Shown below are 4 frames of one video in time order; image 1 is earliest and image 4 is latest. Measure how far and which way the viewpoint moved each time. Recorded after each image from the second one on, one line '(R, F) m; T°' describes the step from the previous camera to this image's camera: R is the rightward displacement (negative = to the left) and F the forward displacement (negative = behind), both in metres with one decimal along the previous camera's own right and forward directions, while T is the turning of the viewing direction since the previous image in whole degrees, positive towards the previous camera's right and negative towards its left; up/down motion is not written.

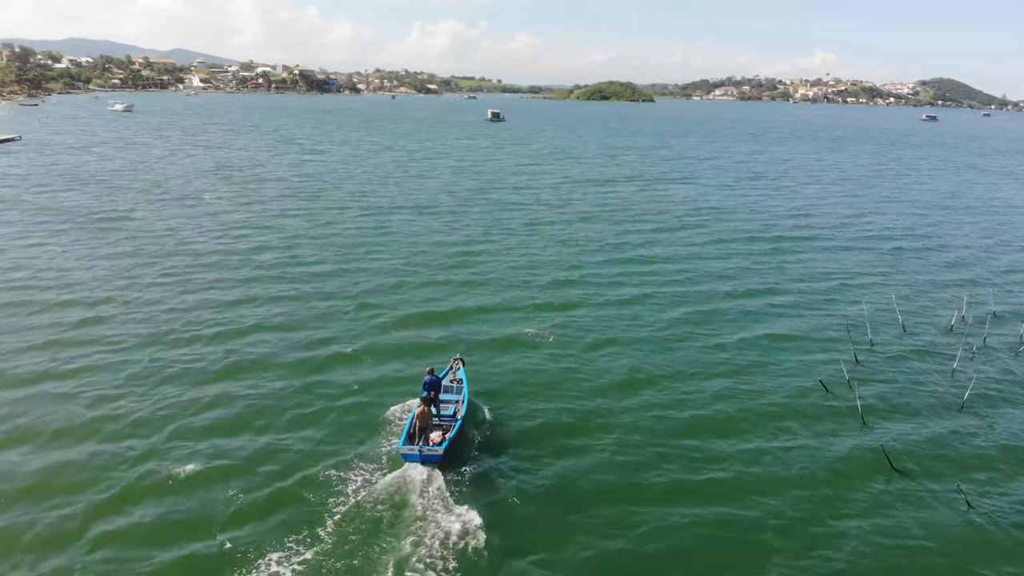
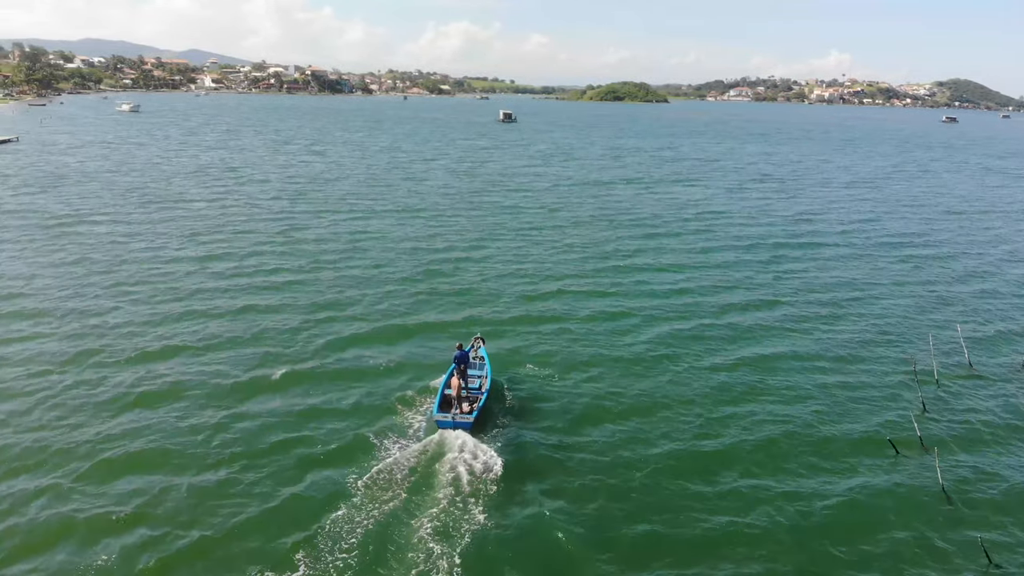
(+1.2, +1.3) m; -1°
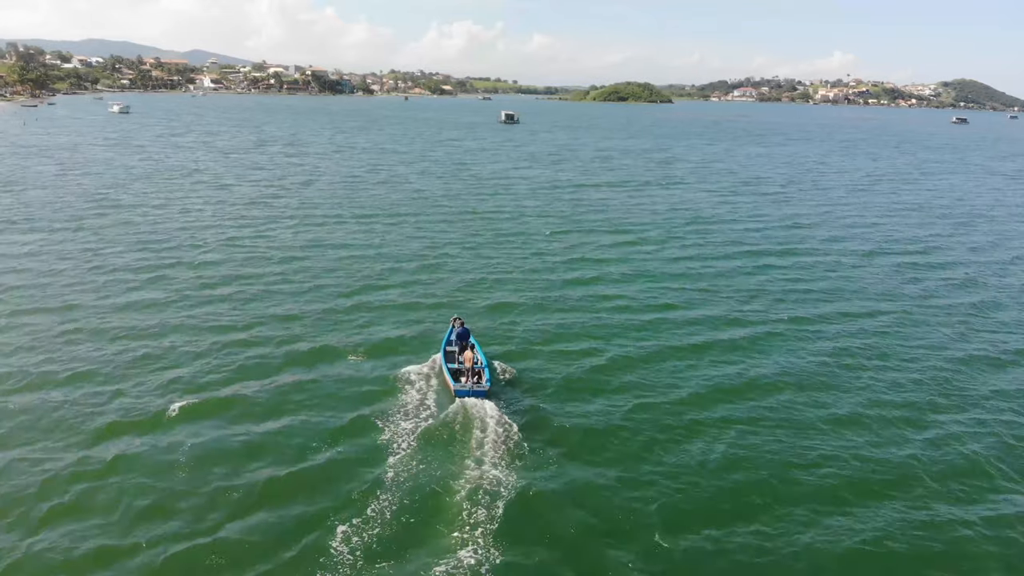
(+1.7, +1.6) m; 0°
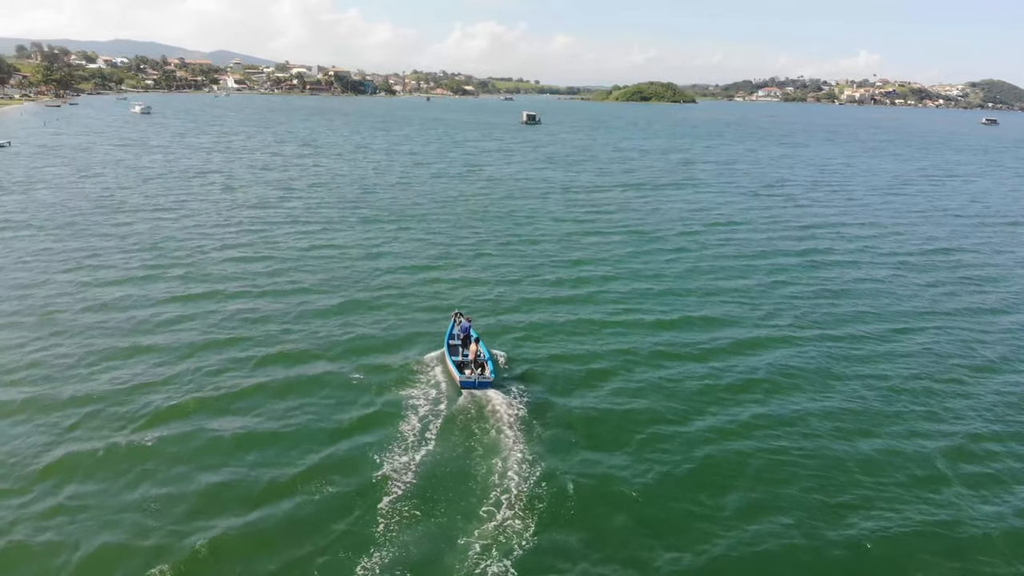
(+0.7, +0.9) m; -2°
